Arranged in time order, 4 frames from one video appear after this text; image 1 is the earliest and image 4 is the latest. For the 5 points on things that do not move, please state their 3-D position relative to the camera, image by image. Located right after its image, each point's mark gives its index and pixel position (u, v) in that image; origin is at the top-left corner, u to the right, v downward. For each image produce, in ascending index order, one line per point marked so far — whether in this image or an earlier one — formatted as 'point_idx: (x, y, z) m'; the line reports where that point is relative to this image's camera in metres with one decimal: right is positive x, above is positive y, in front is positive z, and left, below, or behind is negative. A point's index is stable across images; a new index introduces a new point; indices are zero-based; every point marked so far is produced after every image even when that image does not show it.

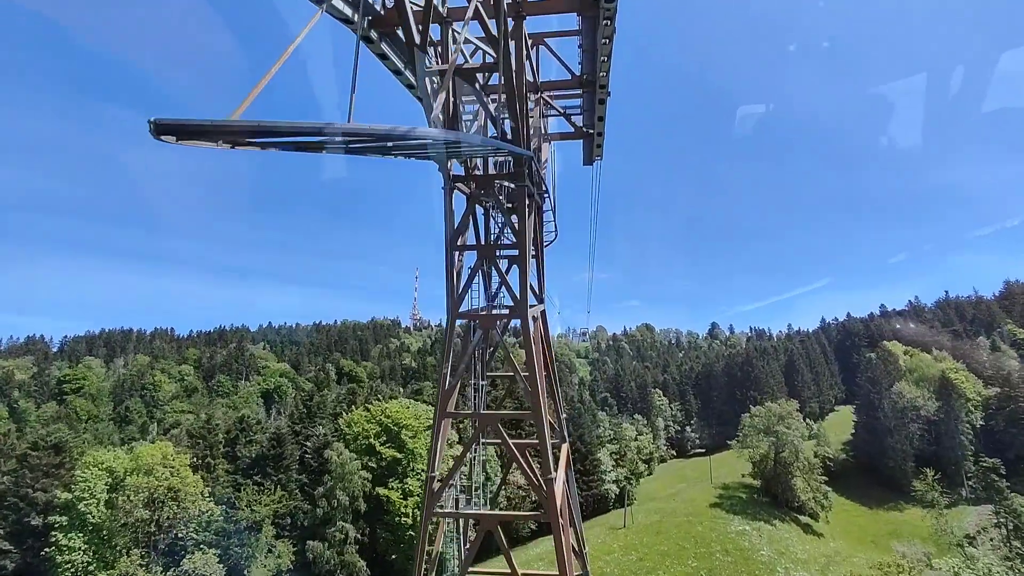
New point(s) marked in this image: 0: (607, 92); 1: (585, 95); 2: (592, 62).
0: (+2.7, +5.7, +16.1) m
1: (+2.3, +6.0, +17.3) m
2: (+2.3, +6.5, +15.9) m
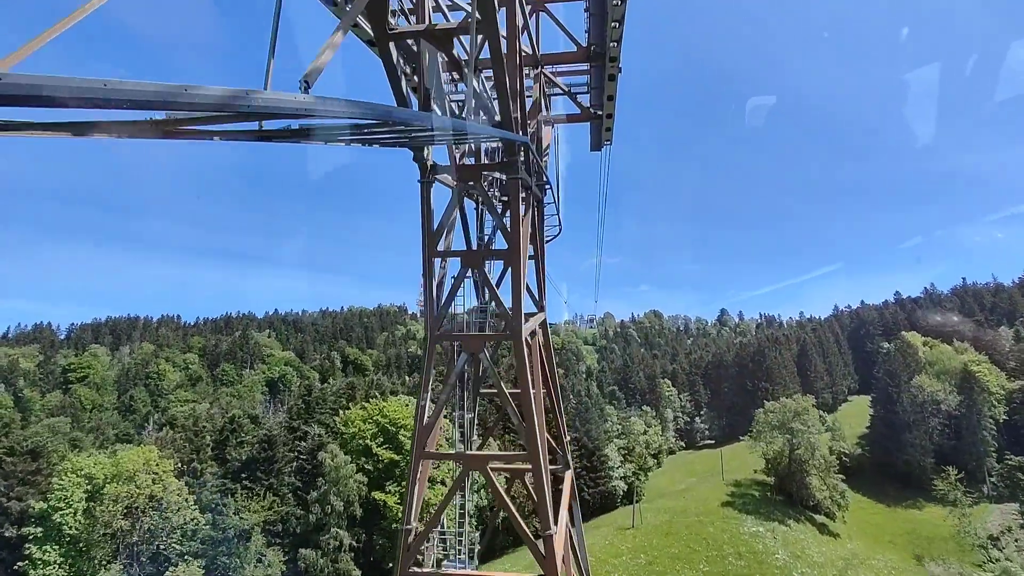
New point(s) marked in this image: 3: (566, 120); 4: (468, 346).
0: (+2.7, +5.6, +14.0) m
1: (+2.2, +6.0, +15.2) m
2: (+2.2, +6.4, +13.8) m
3: (+1.7, +5.2, +17.1) m
4: (-0.7, -1.0, +9.2) m
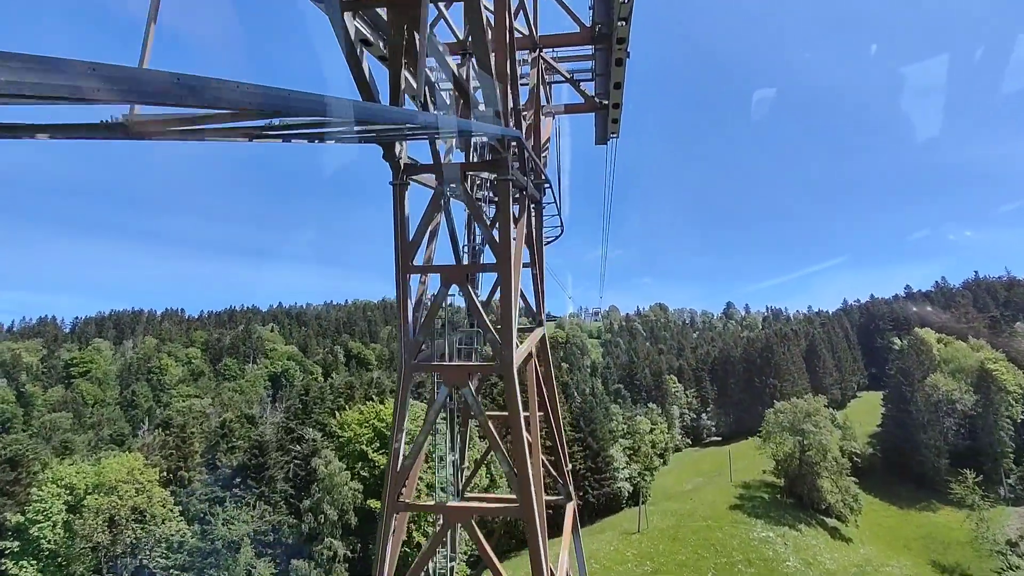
0: (+2.6, +5.4, +12.5) m
1: (+2.1, +5.7, +13.6) m
2: (+2.1, +6.2, +12.2) m
3: (+1.6, +5.0, +15.6) m
4: (-0.9, -1.3, +7.8) m
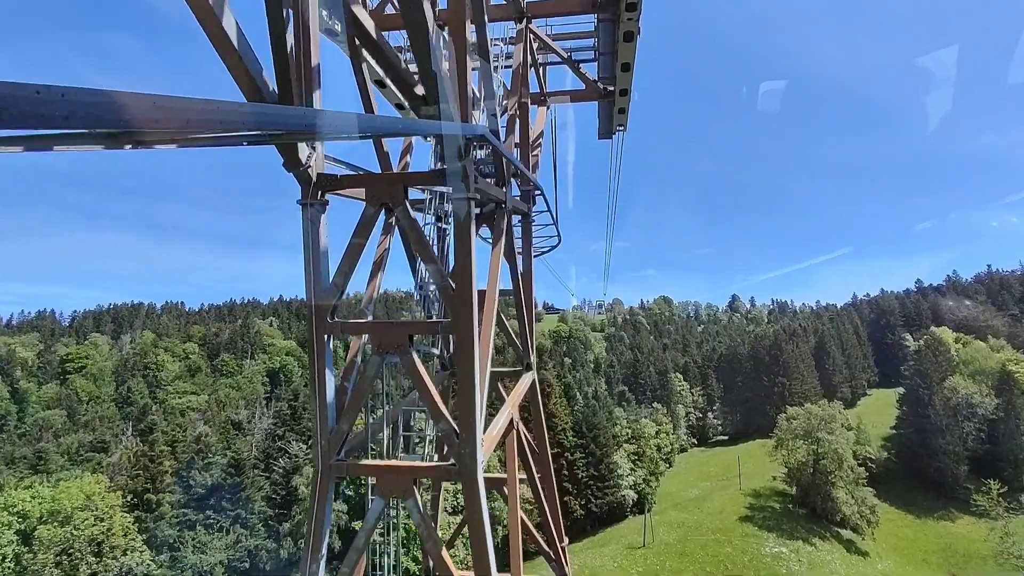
0: (+2.2, +4.8, +9.9) m
1: (+1.8, +5.2, +11.1) m
2: (+1.8, +5.6, +9.7) m
3: (+1.3, +4.5, +13.1) m
4: (-1.2, -1.9, +5.4) m
